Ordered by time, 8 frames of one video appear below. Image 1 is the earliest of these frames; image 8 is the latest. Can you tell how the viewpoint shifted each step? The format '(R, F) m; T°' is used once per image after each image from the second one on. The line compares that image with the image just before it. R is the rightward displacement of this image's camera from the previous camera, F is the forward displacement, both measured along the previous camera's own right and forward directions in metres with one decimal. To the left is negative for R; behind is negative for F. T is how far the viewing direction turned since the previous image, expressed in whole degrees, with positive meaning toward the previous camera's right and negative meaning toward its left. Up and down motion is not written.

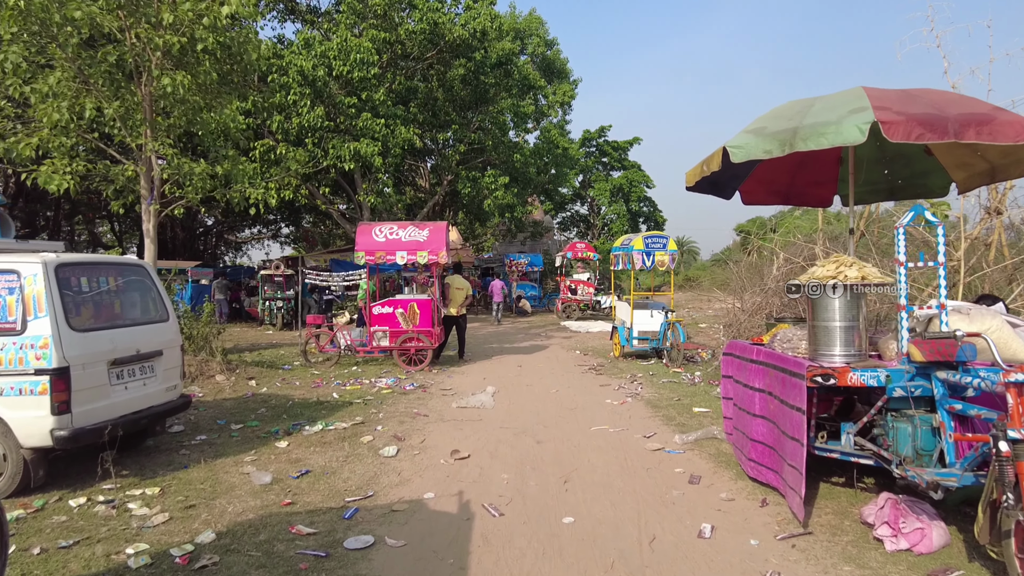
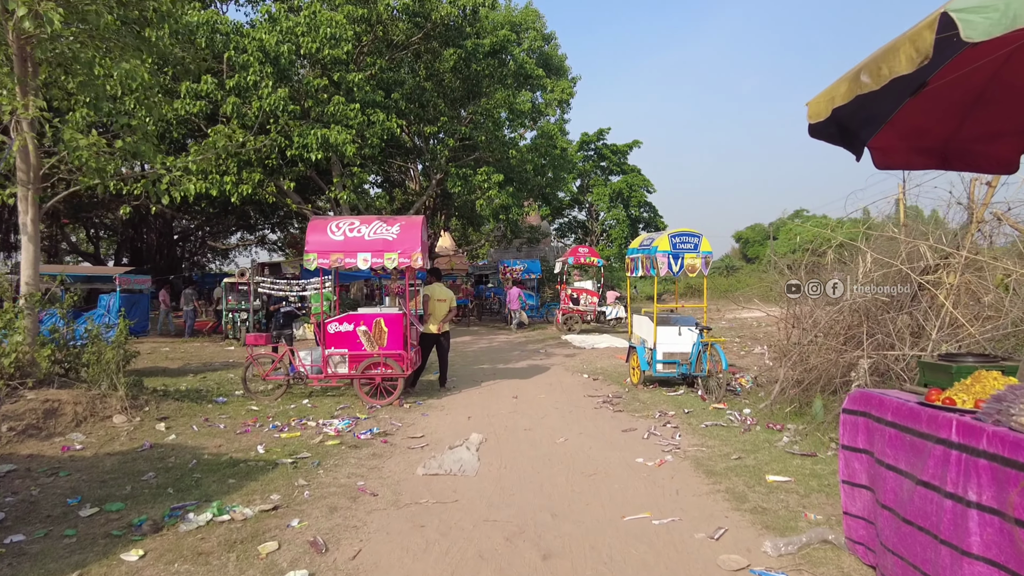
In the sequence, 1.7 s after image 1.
(0.0, +2.2) m; 0°
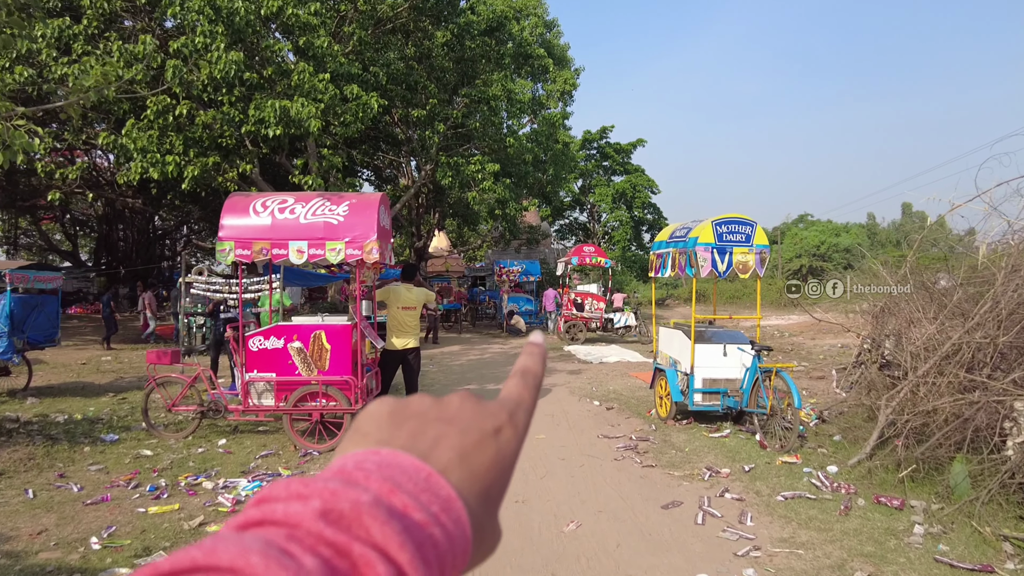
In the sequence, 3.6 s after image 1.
(+0.1, +2.2) m; 0°
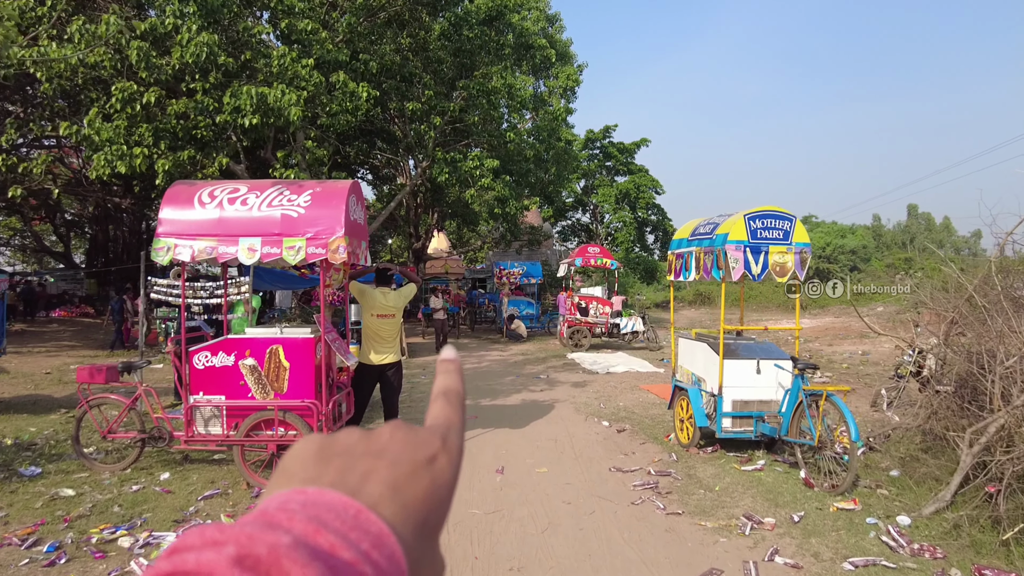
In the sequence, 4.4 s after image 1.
(0.0, +1.0) m; 0°
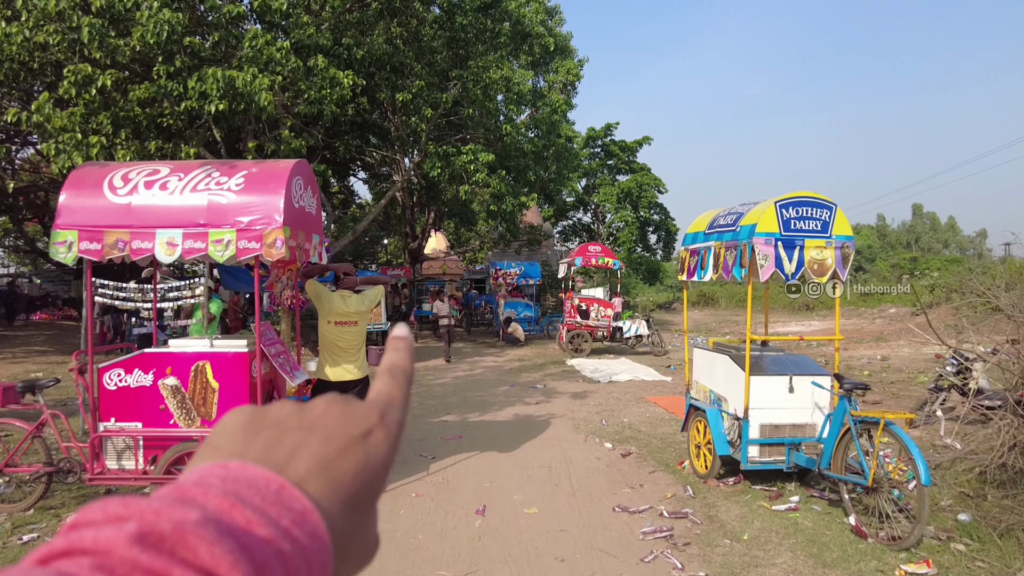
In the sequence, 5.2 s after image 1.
(+0.1, +0.9) m; 0°
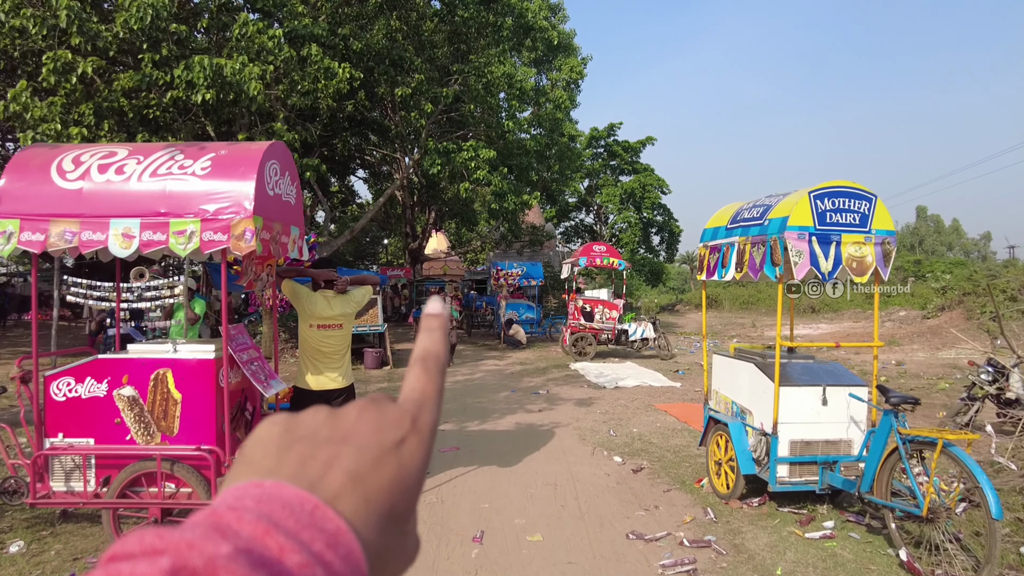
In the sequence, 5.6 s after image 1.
(0.0, +0.5) m; 0°
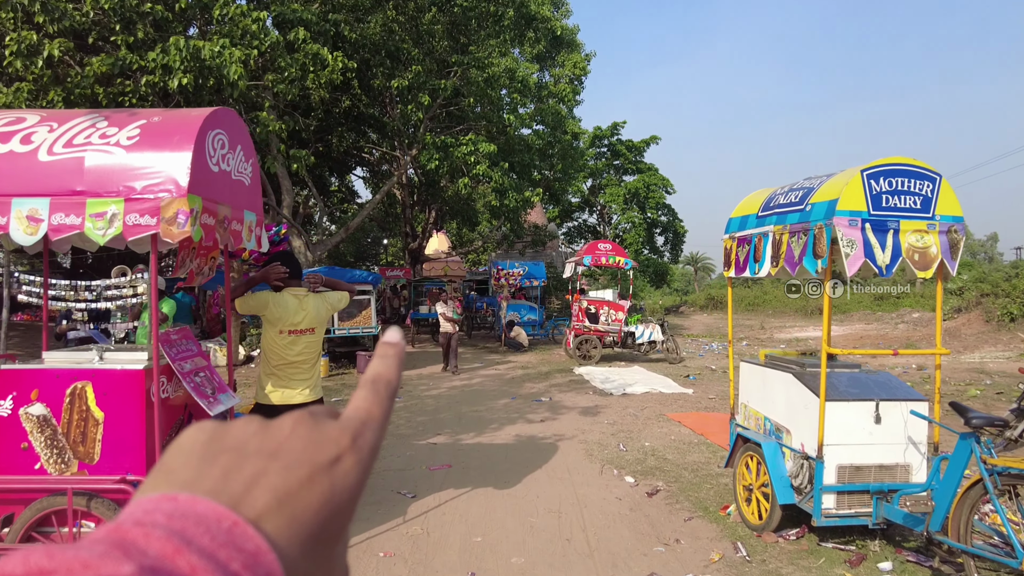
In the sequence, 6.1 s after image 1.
(0.0, +0.7) m; 0°
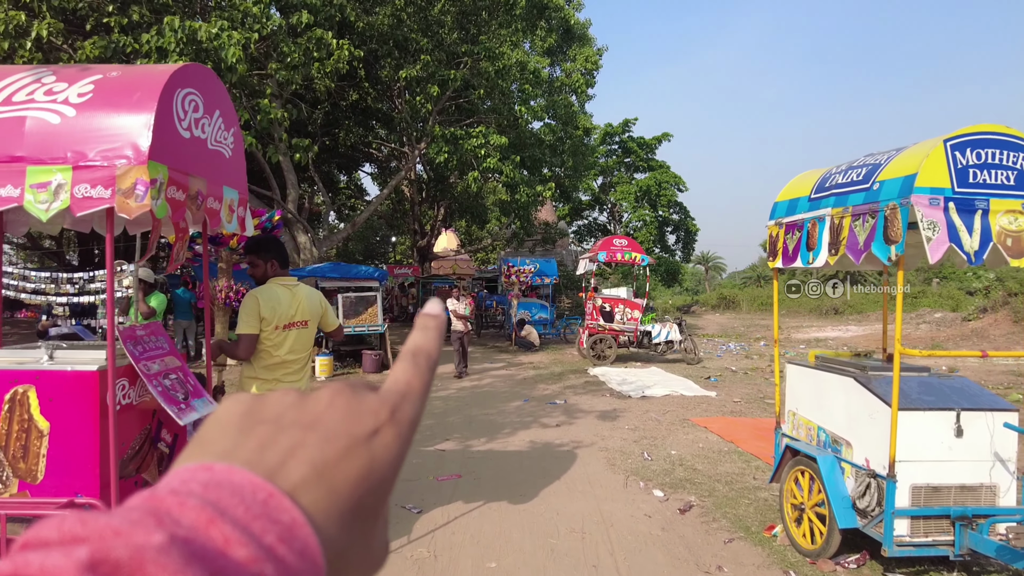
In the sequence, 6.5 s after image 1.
(-0.1, +0.5) m; -1°
